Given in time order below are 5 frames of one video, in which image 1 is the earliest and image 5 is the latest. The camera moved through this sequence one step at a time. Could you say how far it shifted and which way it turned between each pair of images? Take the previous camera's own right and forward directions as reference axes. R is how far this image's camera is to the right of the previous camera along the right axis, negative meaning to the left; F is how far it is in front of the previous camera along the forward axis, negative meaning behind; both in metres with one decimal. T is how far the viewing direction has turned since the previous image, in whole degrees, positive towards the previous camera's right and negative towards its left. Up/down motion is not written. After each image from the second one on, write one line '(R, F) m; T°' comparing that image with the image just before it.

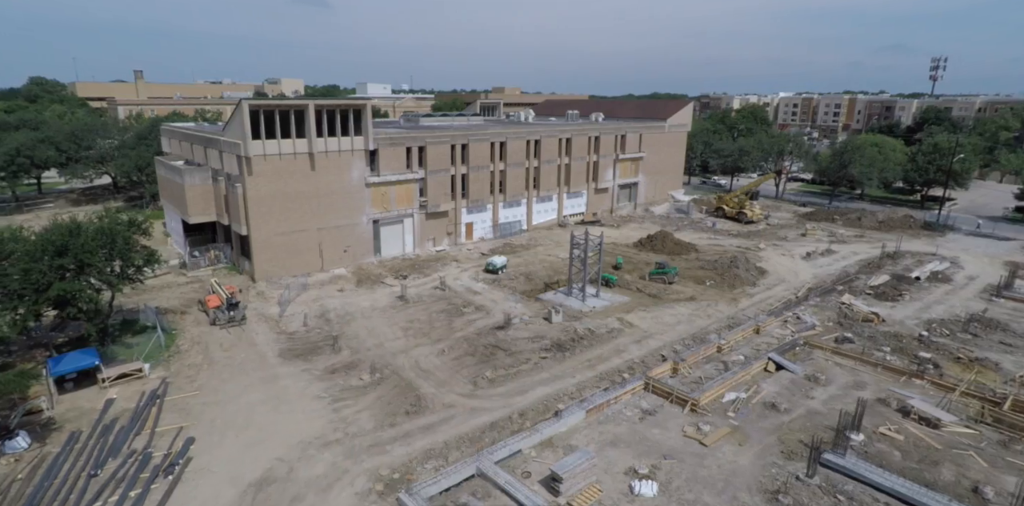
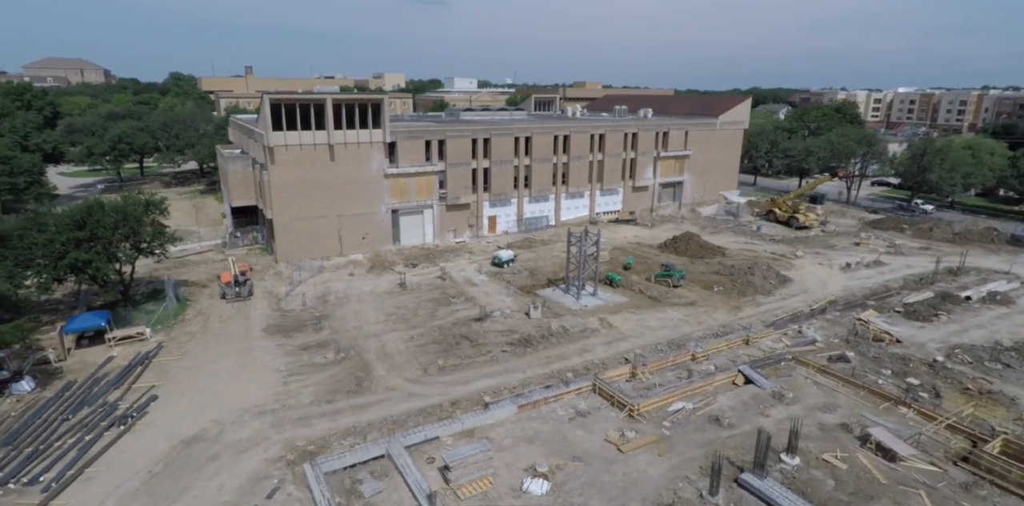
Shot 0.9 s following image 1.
(+6.1, +0.2) m; -10°
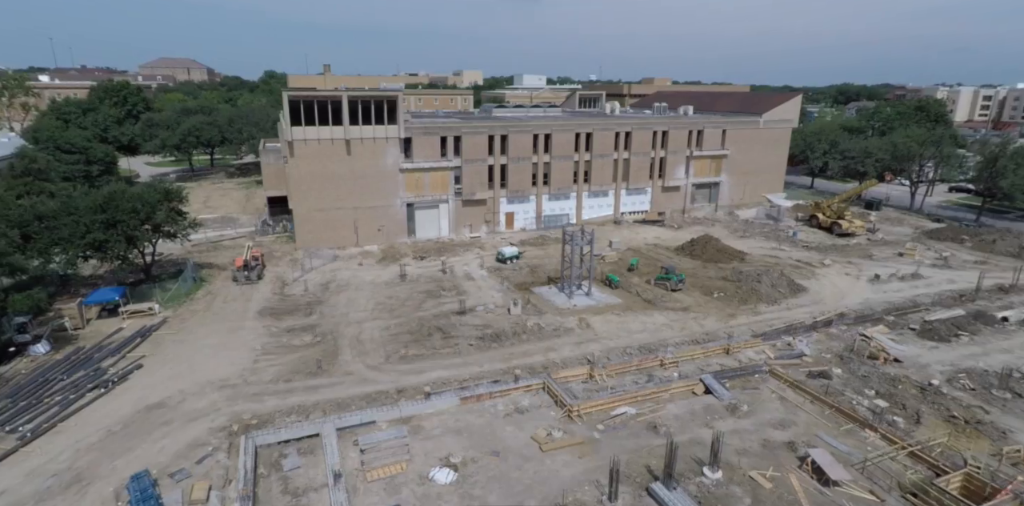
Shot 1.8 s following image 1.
(+5.2, 0.0) m; -8°
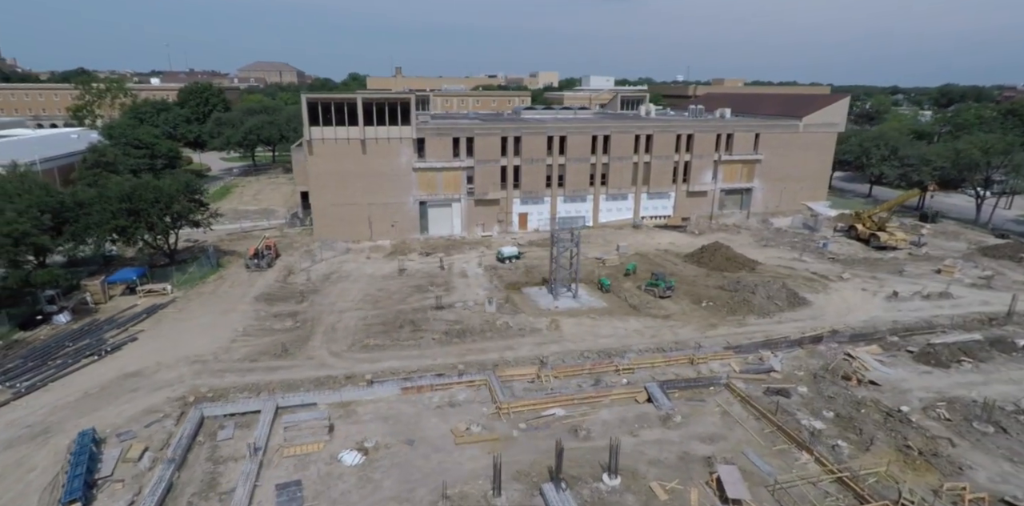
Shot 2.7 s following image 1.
(+5.6, -0.1) m; -8°
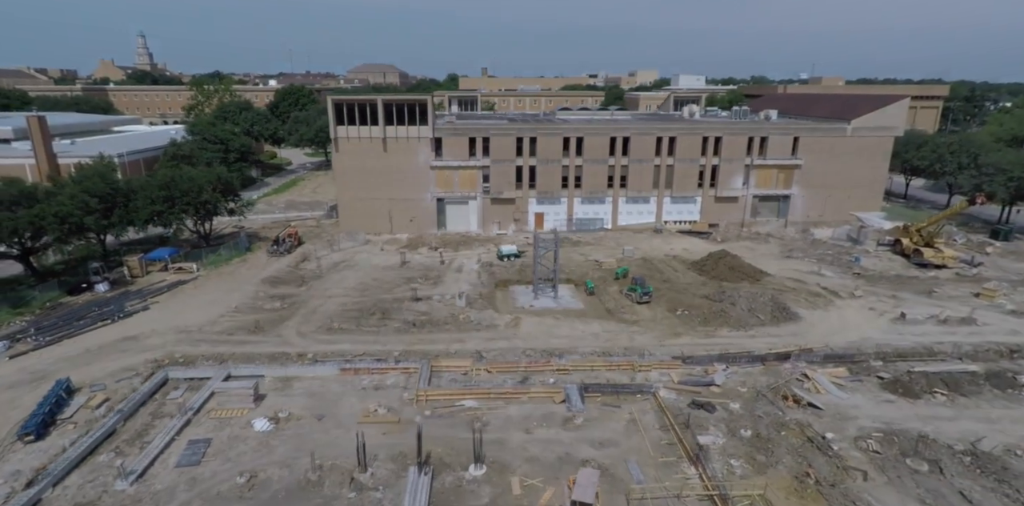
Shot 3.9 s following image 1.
(+7.4, -0.2) m; -10°
